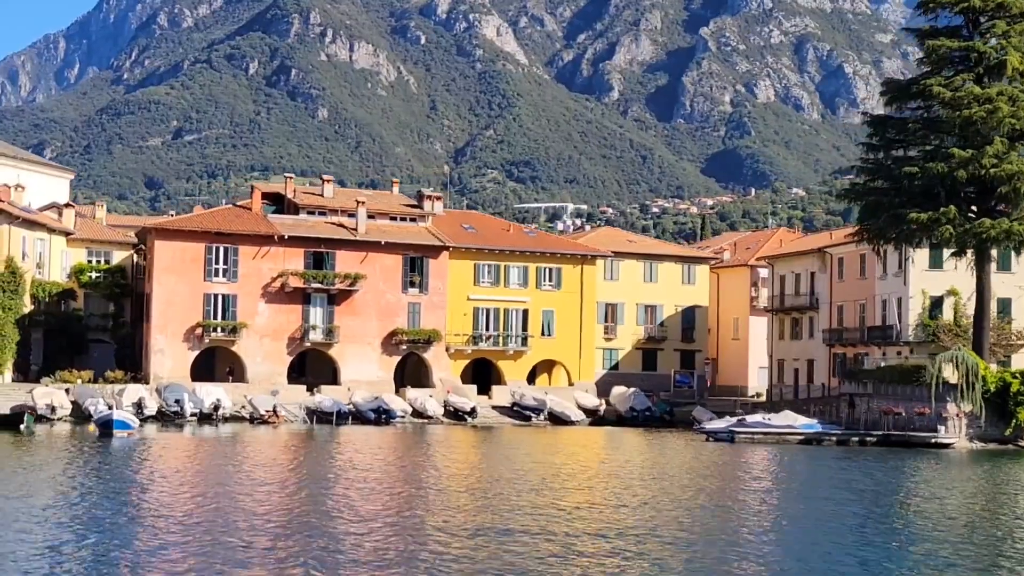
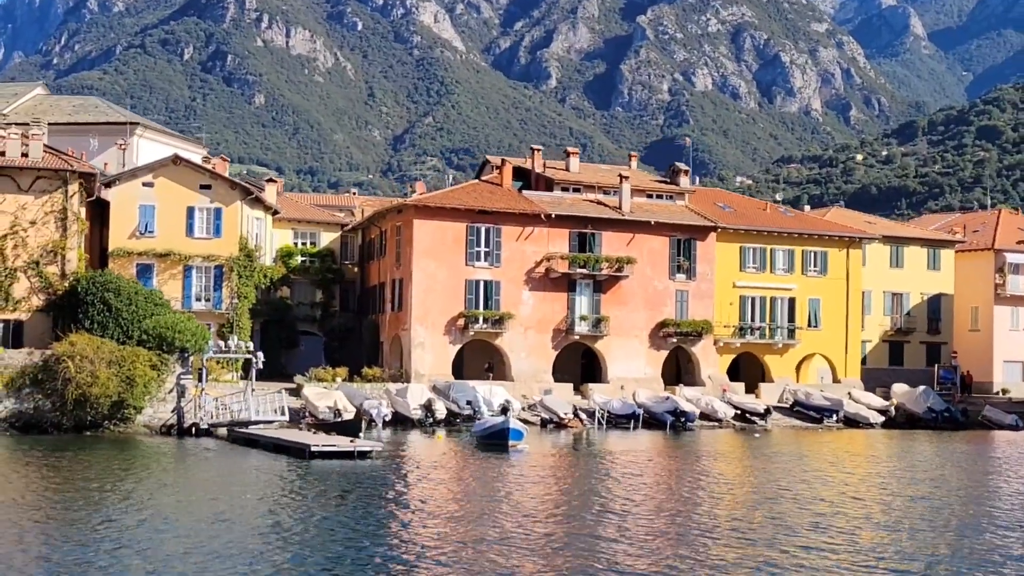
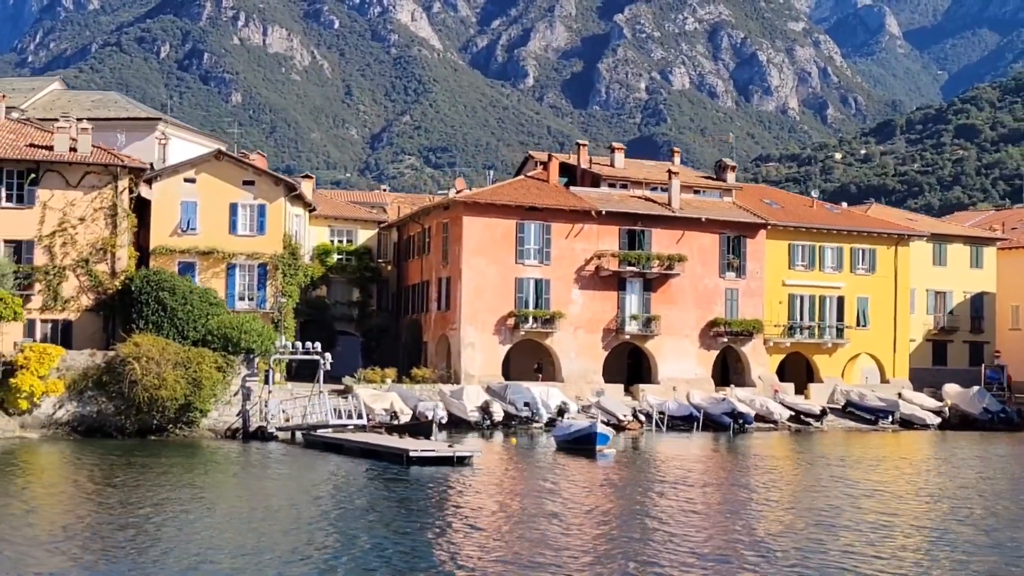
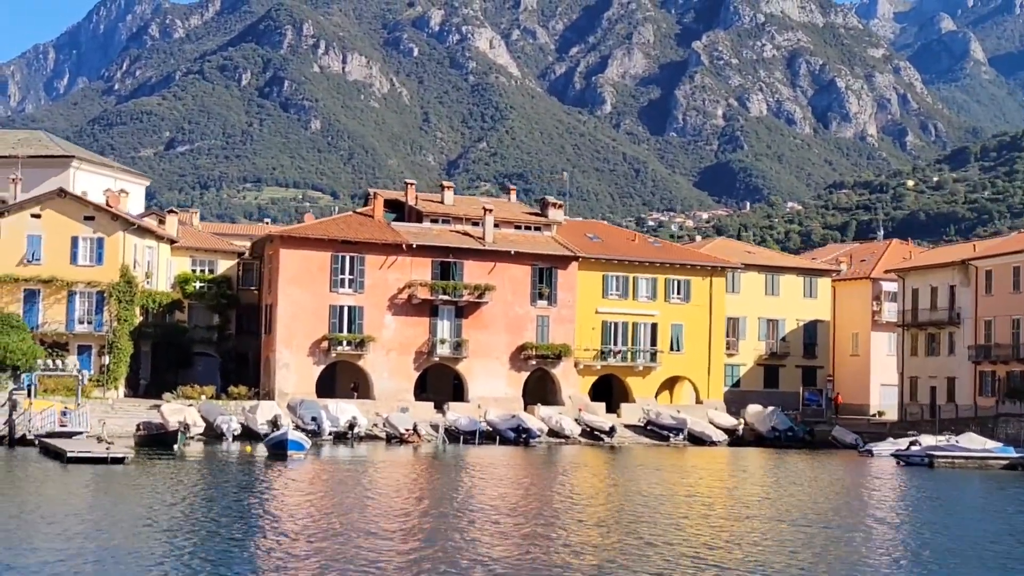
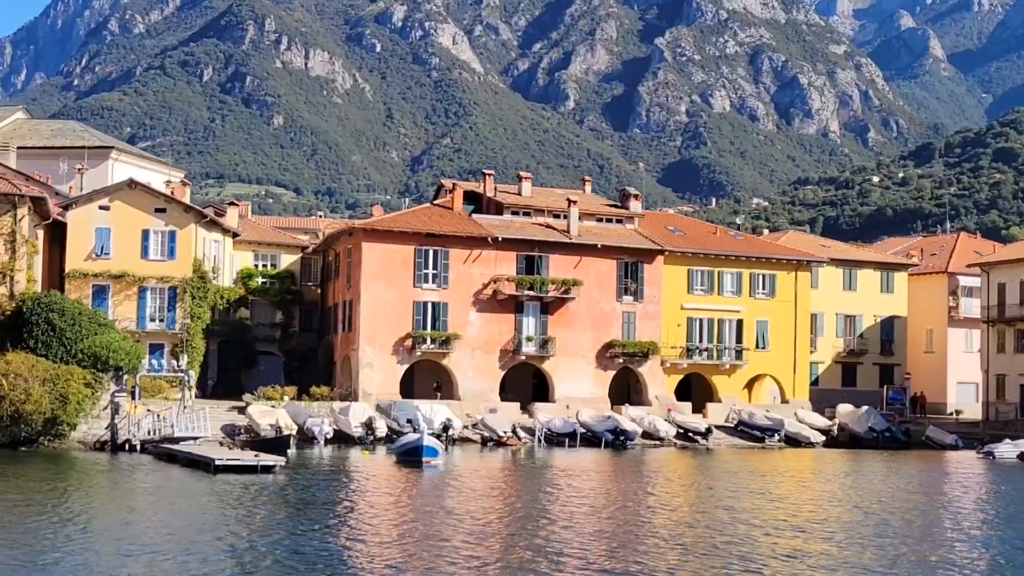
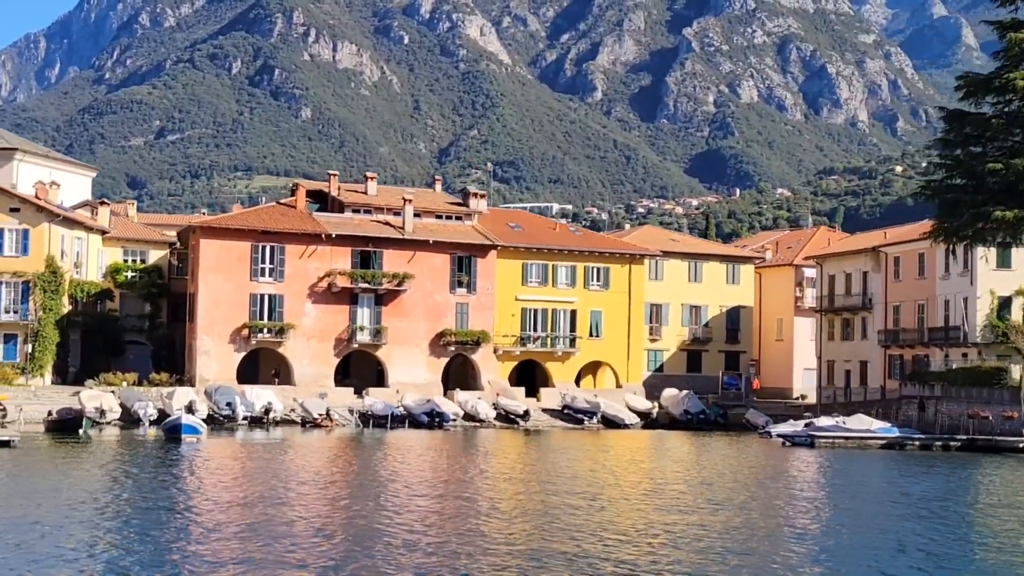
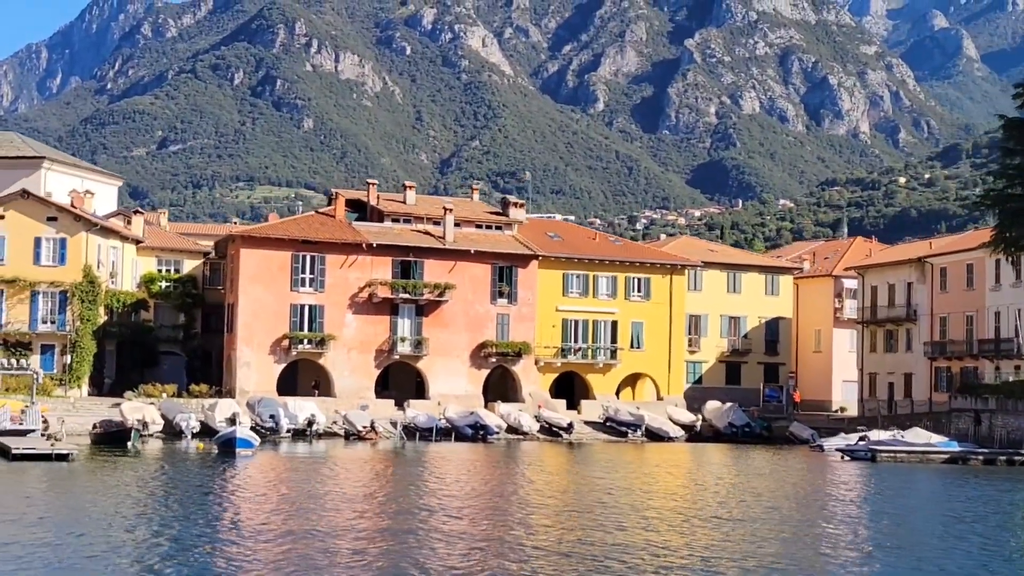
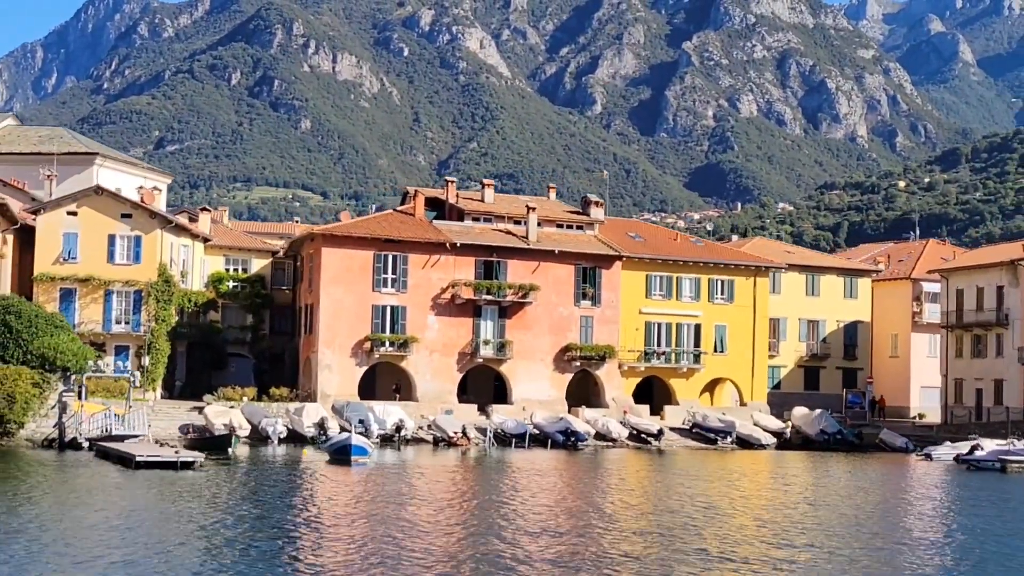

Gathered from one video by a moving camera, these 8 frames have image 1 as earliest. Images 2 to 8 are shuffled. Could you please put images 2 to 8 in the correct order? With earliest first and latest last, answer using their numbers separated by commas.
6, 7, 4, 8, 5, 2, 3
